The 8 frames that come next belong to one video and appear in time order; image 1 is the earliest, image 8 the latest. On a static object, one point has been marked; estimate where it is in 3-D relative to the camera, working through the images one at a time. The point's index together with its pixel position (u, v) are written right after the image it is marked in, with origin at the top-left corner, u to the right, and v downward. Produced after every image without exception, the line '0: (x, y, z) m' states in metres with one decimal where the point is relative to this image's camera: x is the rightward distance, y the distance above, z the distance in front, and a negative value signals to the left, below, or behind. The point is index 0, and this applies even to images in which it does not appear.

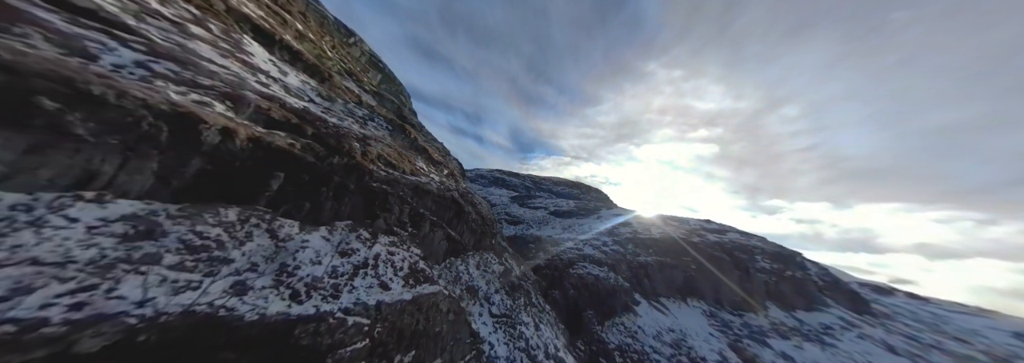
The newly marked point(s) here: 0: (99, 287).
0: (-5.9, -1.6, +2.5) m
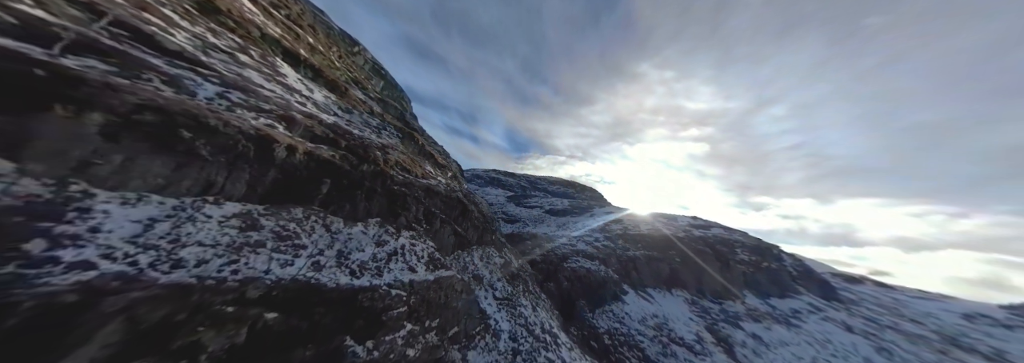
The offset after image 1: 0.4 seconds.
0: (-5.7, -1.8, +3.8) m
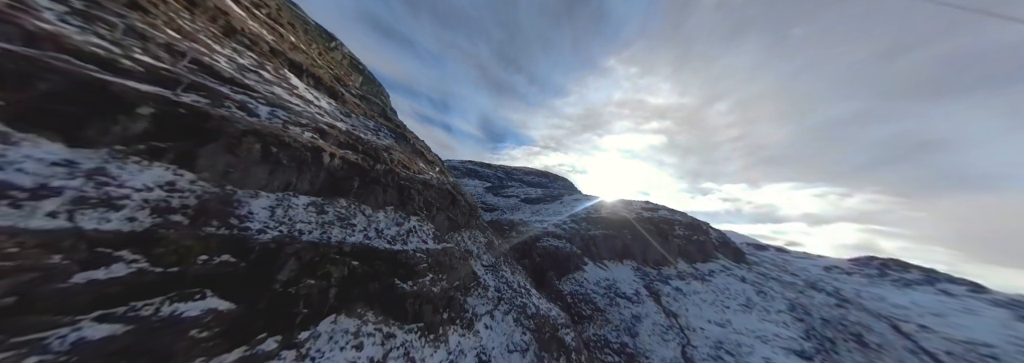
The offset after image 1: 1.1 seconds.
0: (-6.1, -1.8, +6.2) m
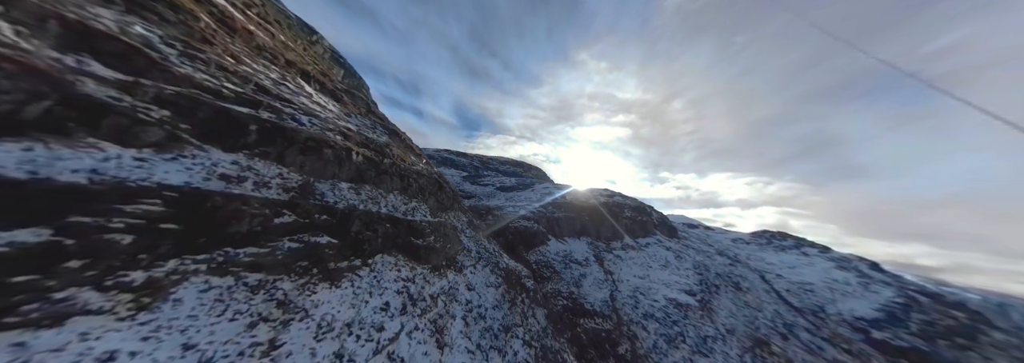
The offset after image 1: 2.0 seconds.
0: (-7.4, -1.3, +9.5) m
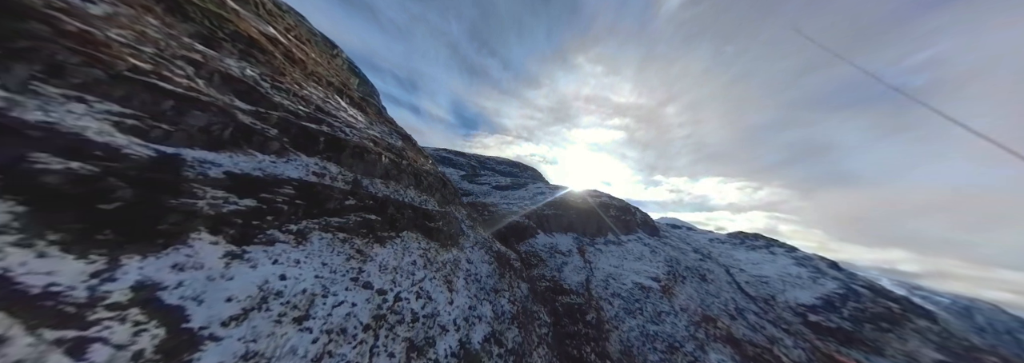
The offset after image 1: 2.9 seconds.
0: (-8.1, -1.1, +12.9) m
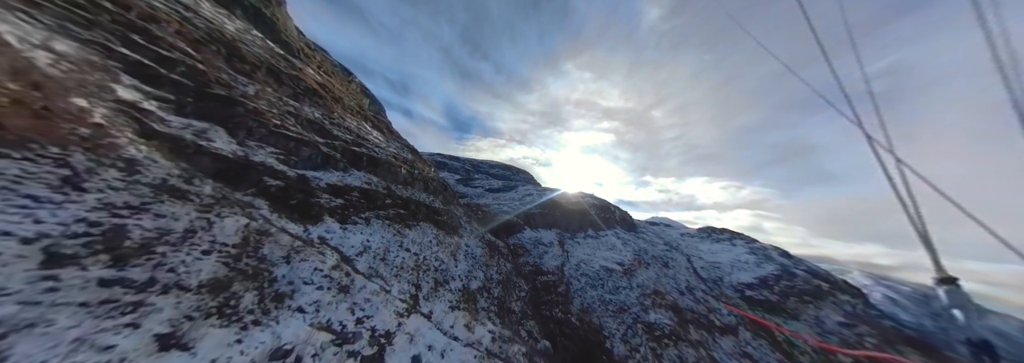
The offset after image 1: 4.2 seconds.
0: (-9.7, -1.6, +18.0) m
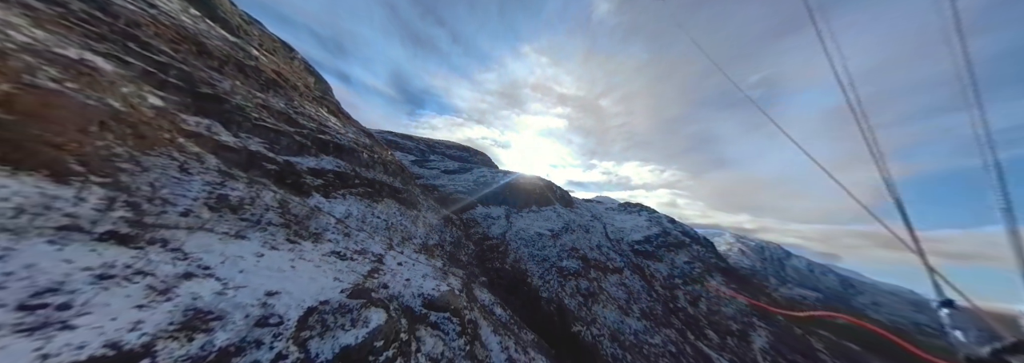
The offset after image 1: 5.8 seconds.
0: (-16.0, +0.3, +21.7) m
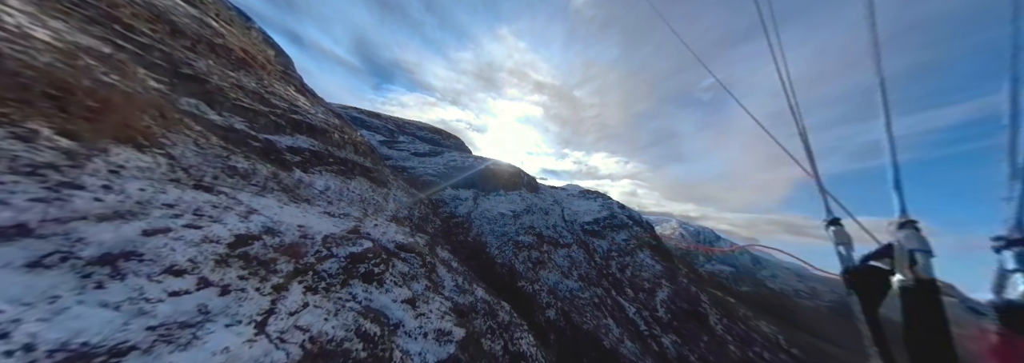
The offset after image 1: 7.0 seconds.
0: (-21.4, +3.1, +24.0) m
